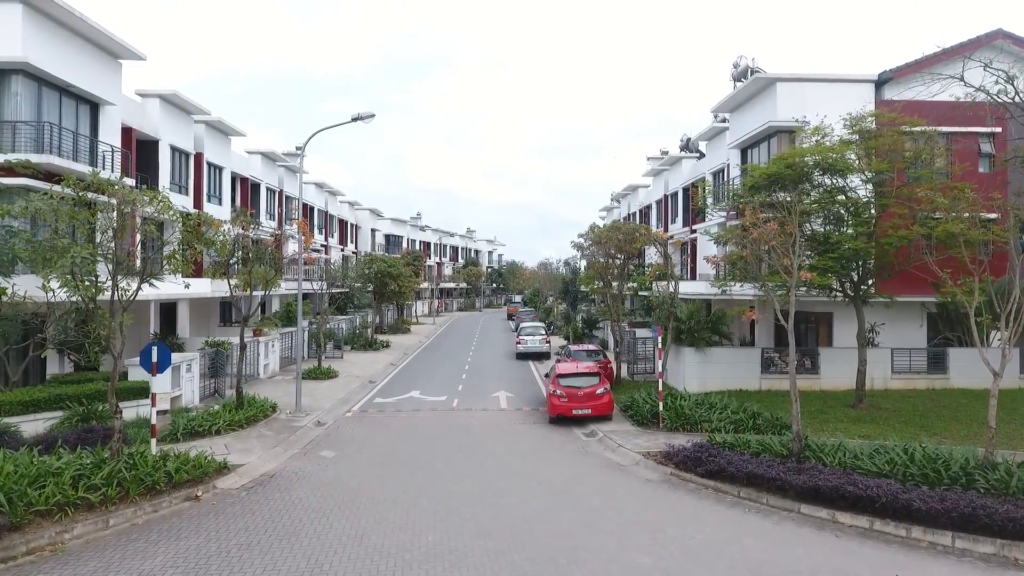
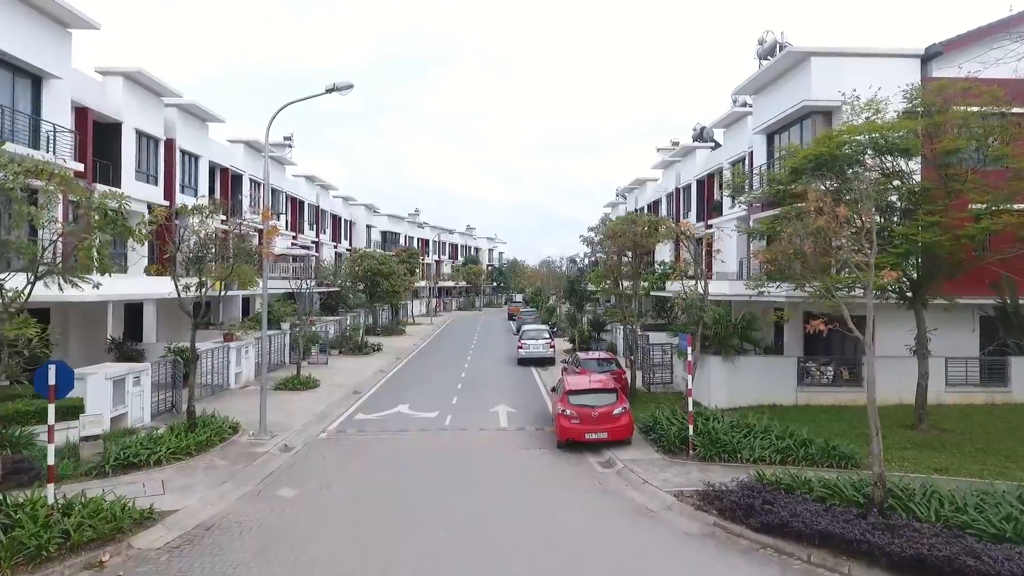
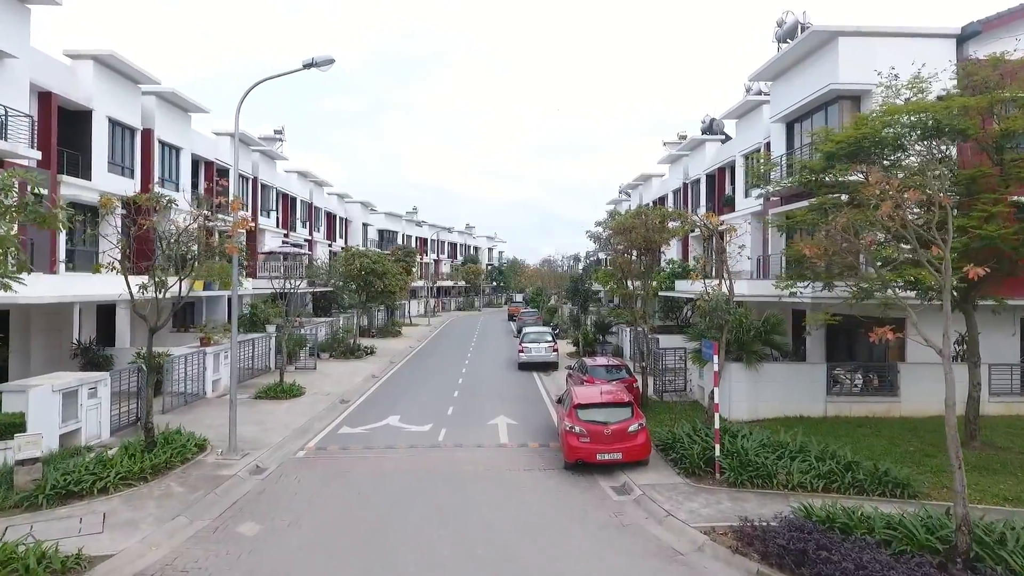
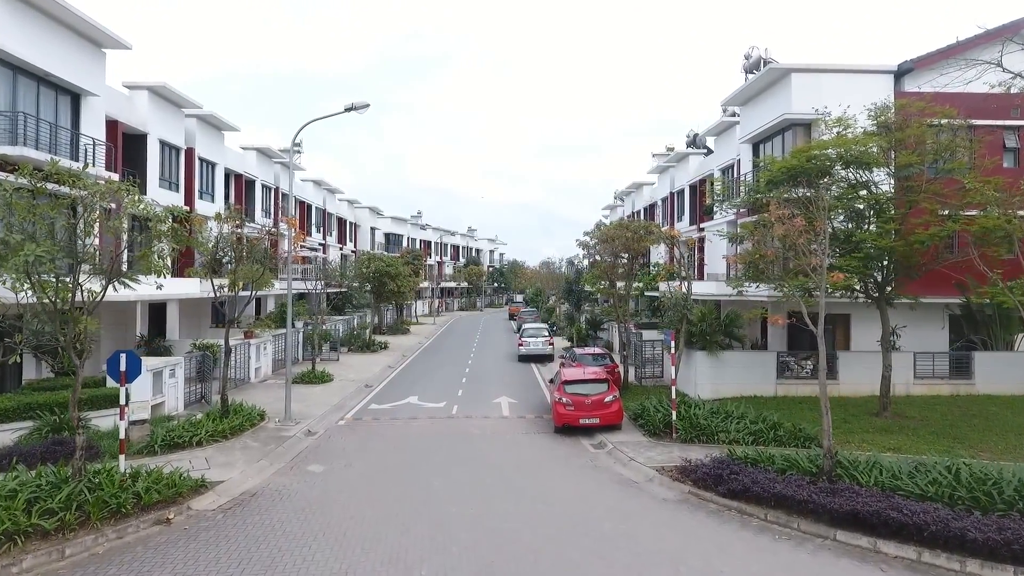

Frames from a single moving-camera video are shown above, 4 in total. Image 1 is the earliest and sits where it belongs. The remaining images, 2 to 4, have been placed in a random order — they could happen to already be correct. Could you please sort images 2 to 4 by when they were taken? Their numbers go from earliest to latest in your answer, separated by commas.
4, 2, 3
